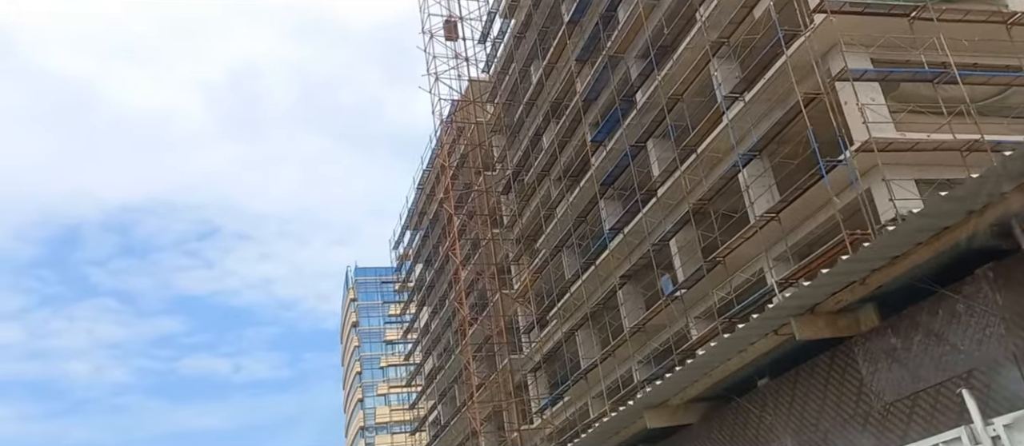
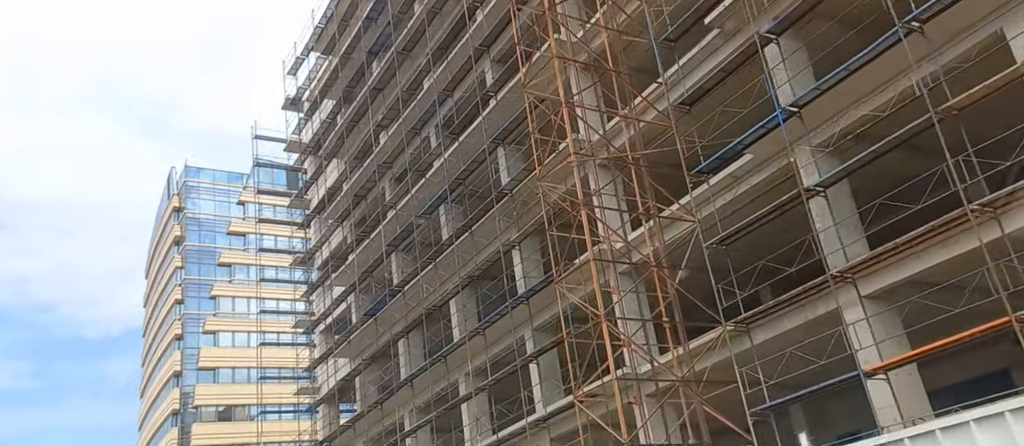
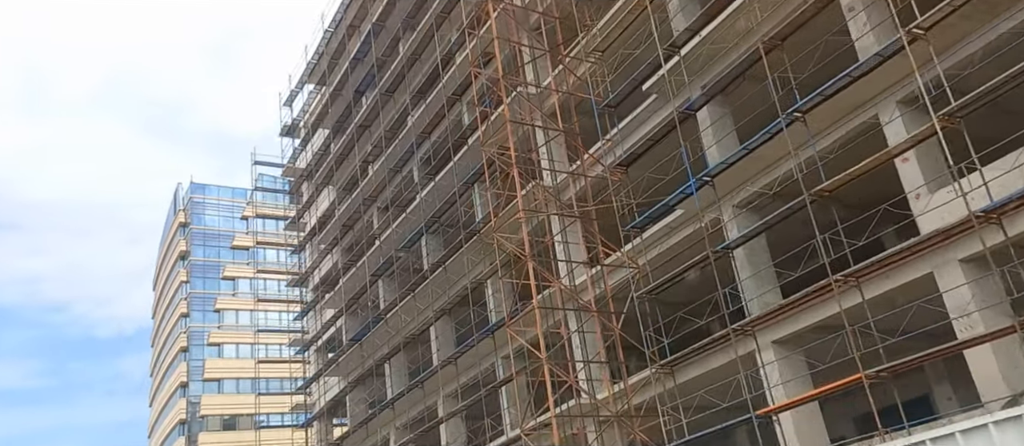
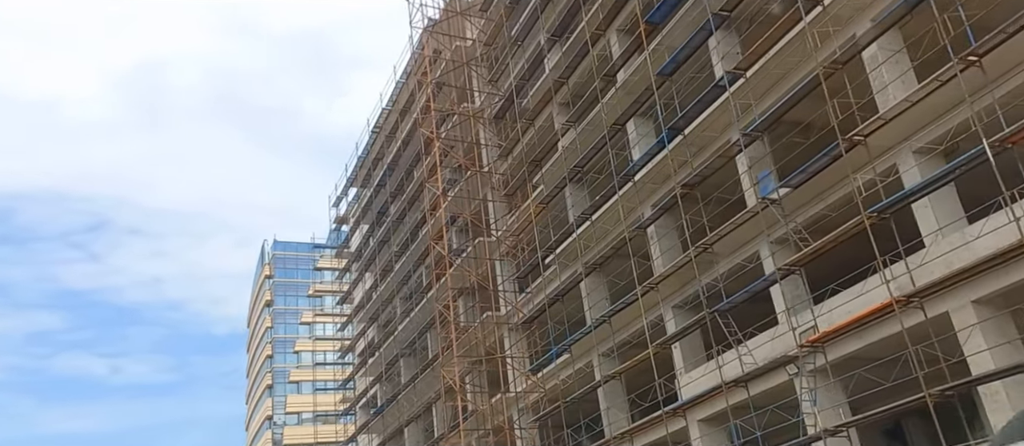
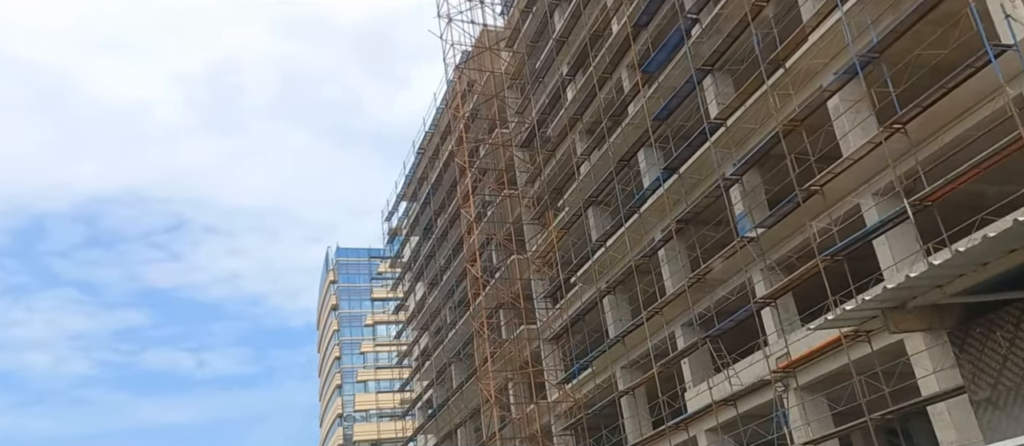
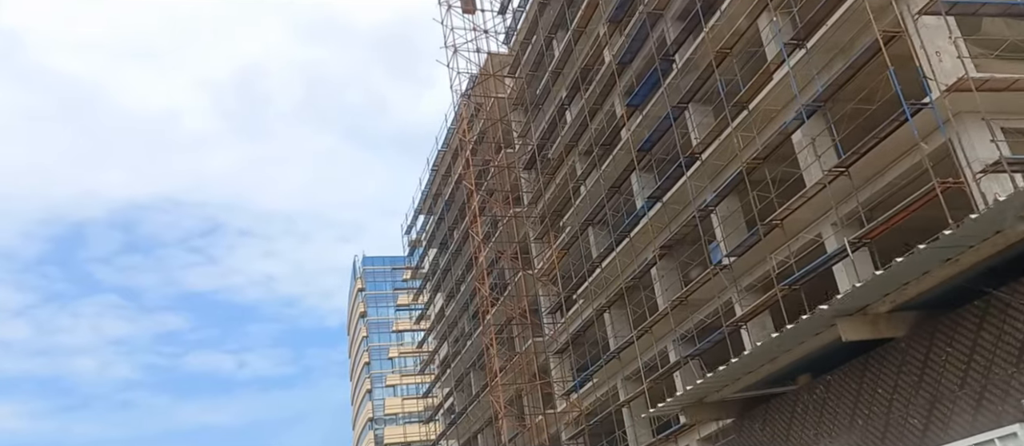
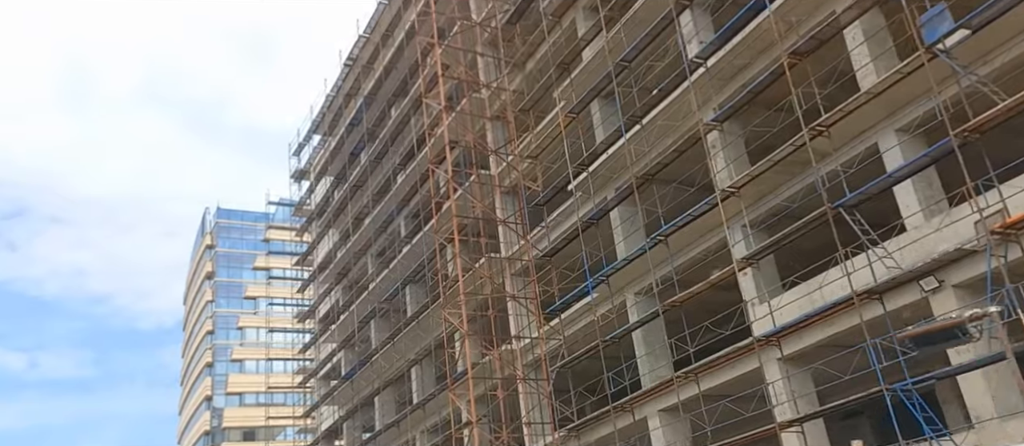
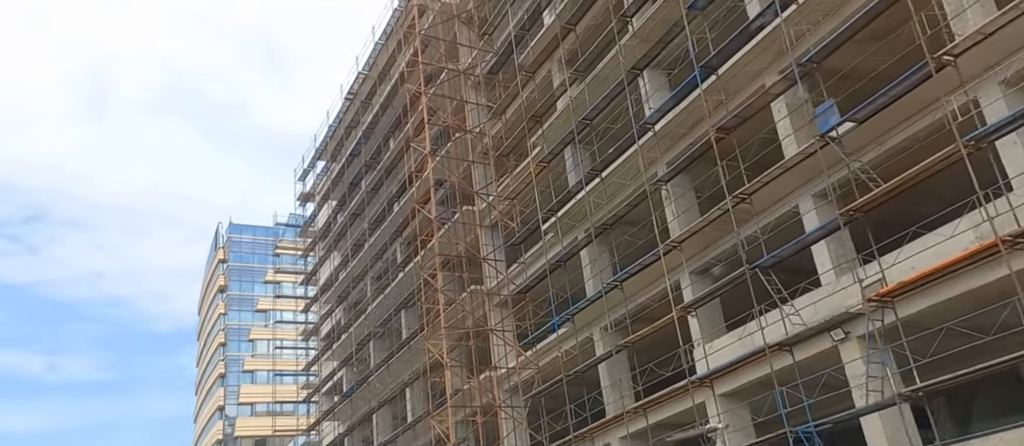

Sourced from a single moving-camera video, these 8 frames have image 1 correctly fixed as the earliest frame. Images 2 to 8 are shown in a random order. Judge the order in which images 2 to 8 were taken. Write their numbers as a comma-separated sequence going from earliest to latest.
6, 5, 4, 8, 7, 3, 2
